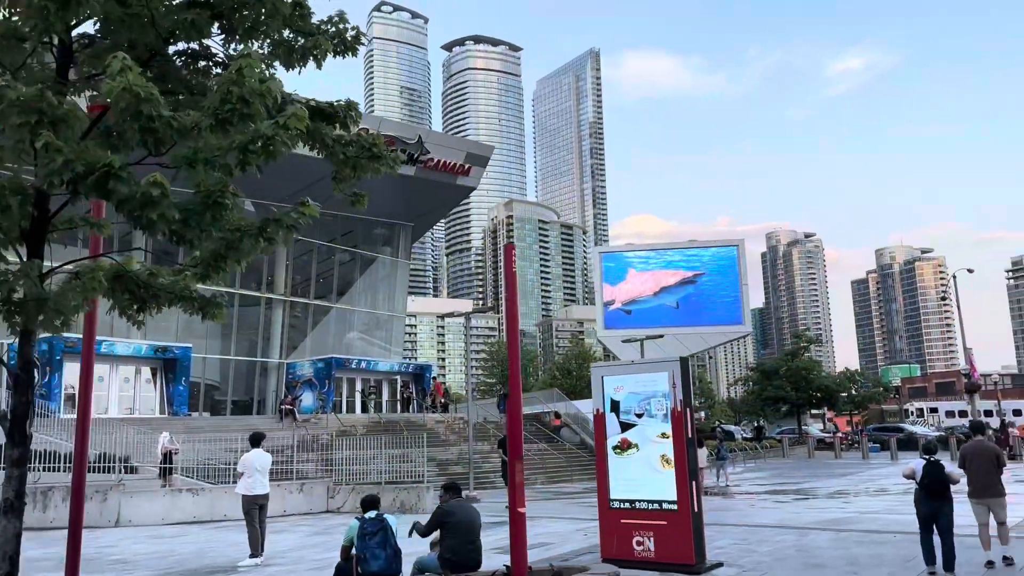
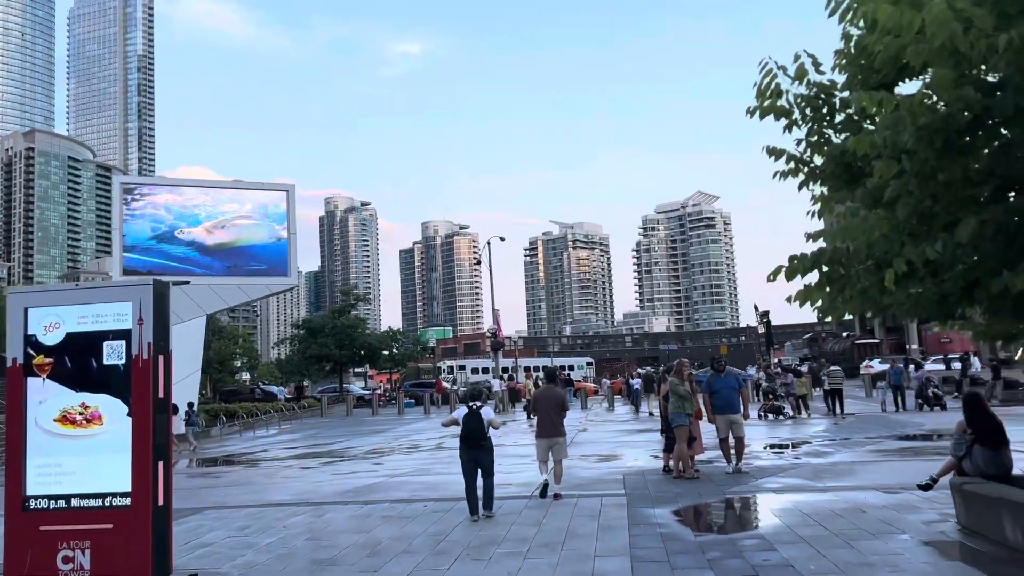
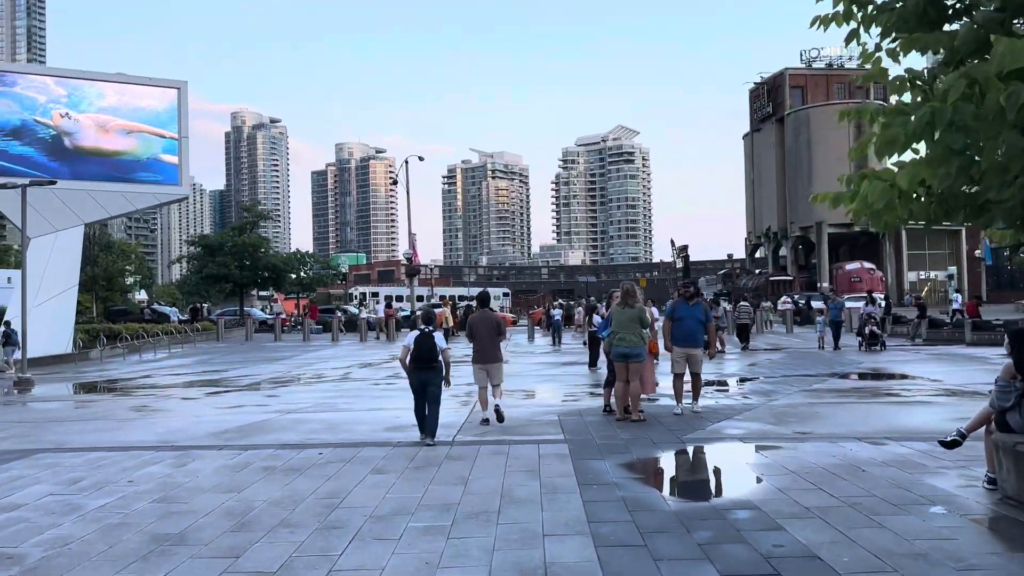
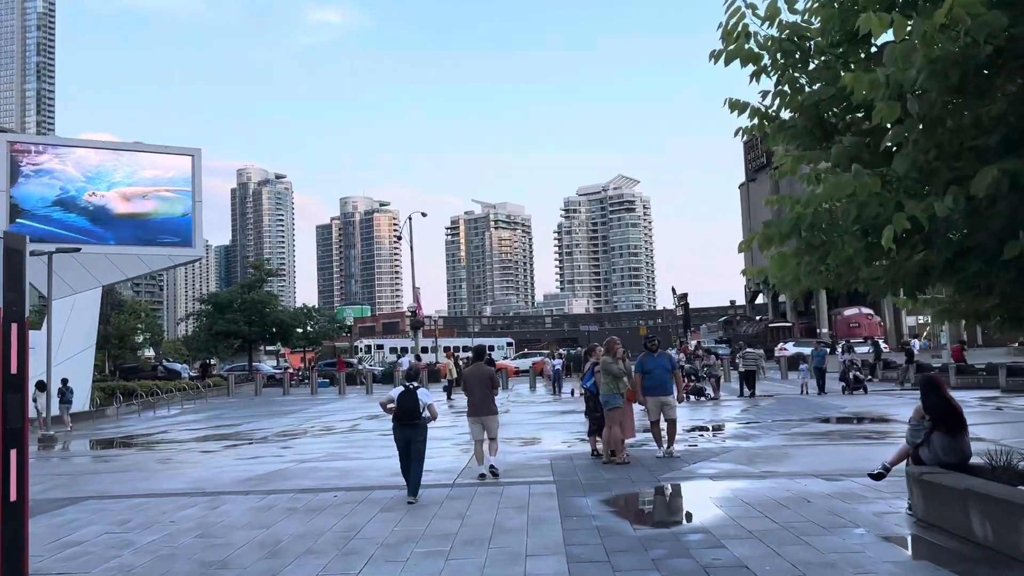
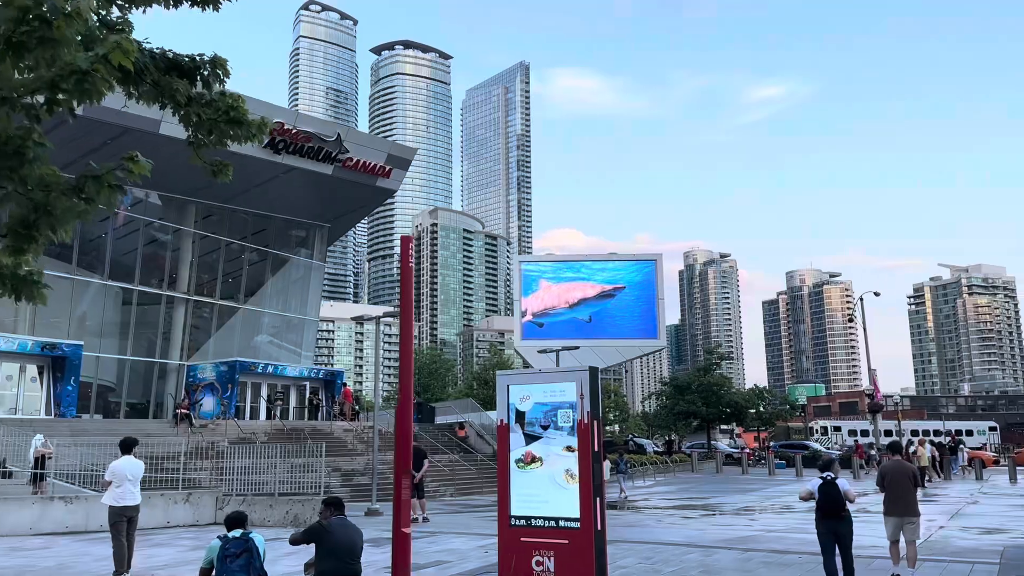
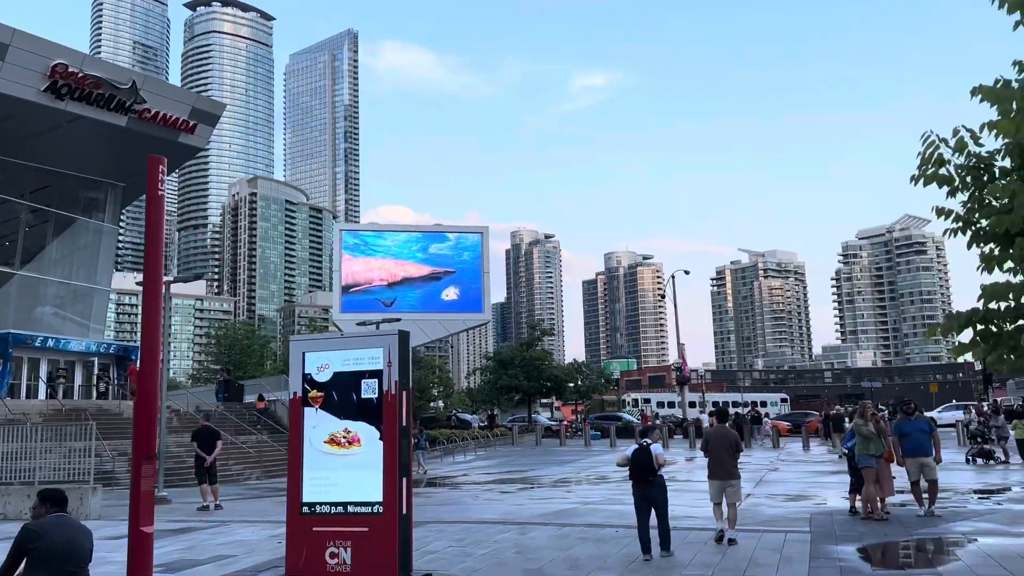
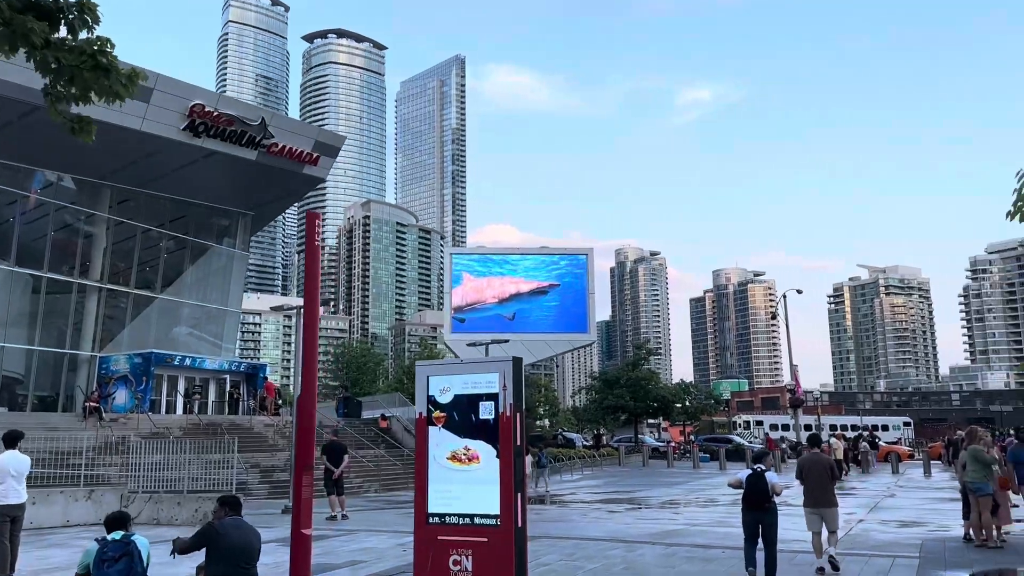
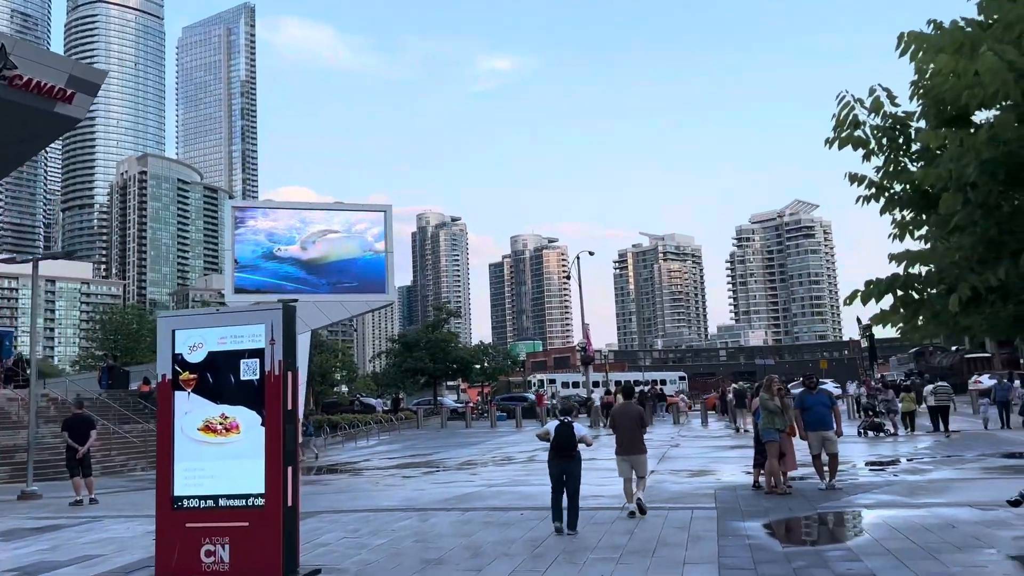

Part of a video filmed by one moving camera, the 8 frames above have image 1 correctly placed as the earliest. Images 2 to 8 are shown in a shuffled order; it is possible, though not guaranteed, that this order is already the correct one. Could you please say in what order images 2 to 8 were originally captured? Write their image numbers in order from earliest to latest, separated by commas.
5, 7, 6, 8, 2, 4, 3
